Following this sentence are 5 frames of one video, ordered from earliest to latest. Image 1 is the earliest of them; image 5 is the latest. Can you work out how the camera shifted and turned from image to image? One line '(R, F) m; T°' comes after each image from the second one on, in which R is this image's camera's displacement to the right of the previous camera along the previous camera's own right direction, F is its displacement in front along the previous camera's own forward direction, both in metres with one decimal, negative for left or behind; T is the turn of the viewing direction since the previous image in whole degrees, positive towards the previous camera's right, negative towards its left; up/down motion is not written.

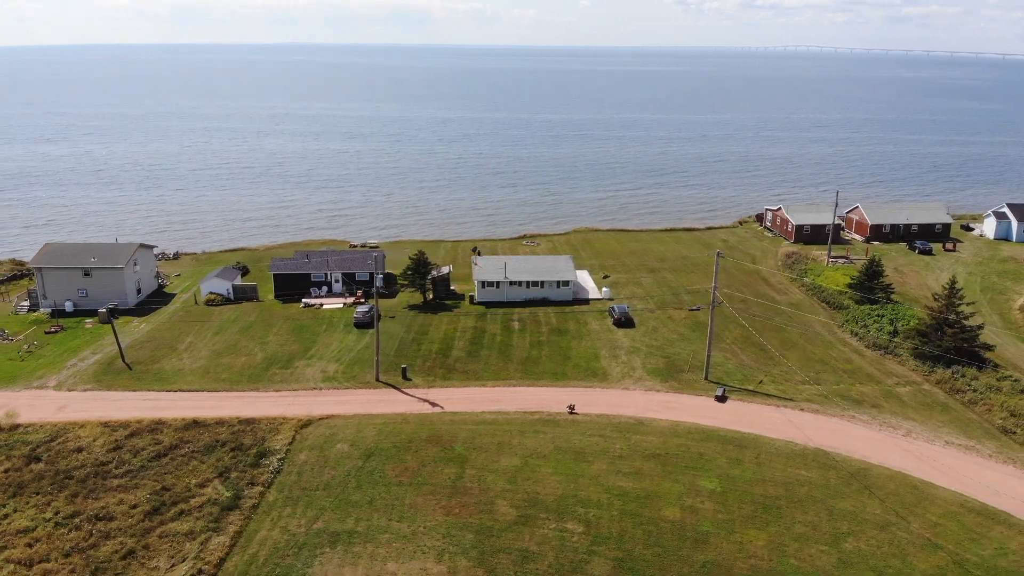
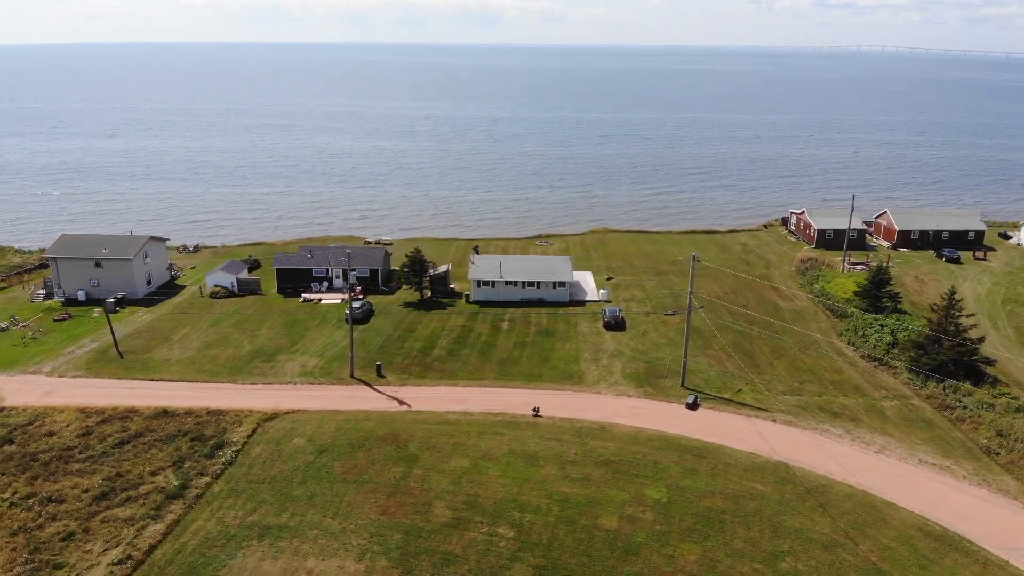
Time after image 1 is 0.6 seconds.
(+3.7, +0.5) m; -5°
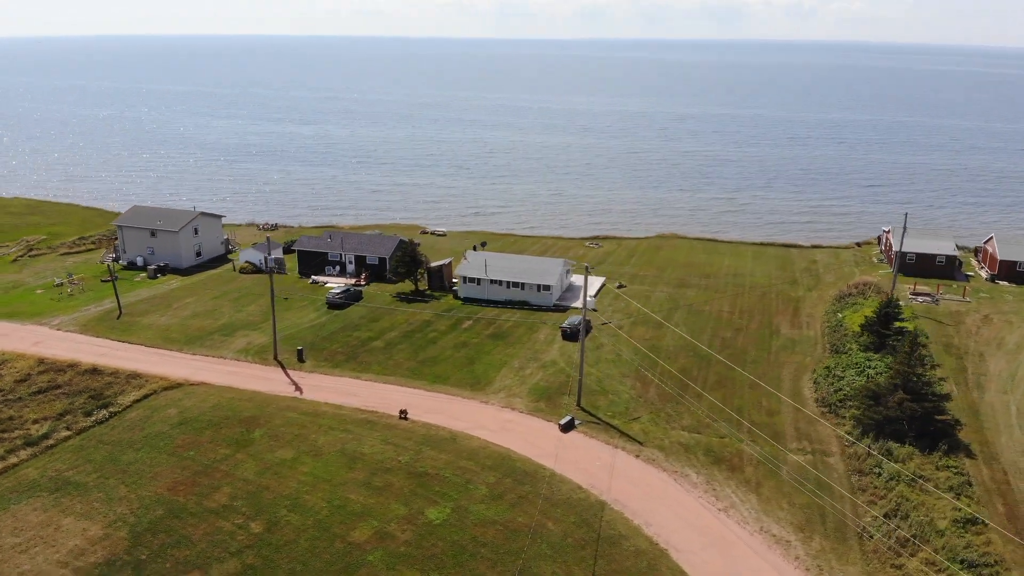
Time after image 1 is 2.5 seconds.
(+12.7, +3.3) m; -16°
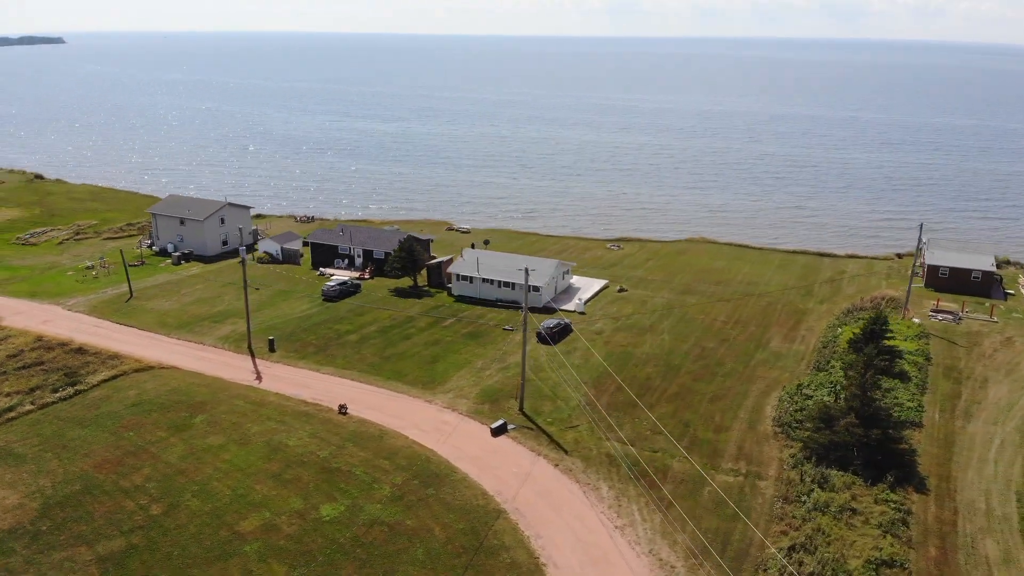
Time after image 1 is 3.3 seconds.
(+5.7, +0.9) m; -7°
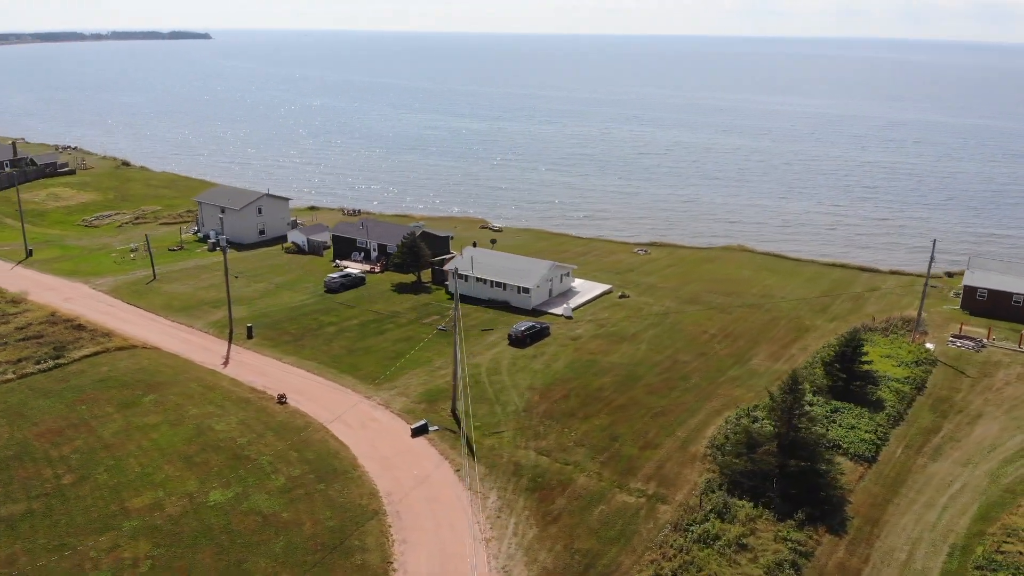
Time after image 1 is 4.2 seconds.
(+6.5, +1.1) m; -9°
